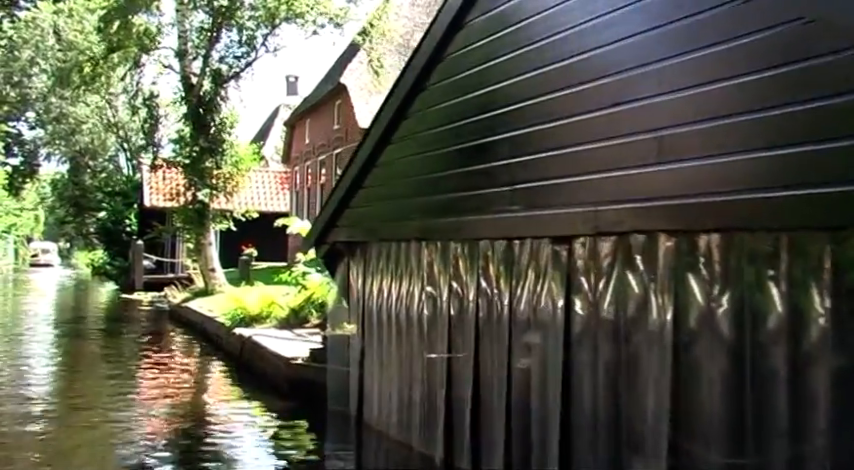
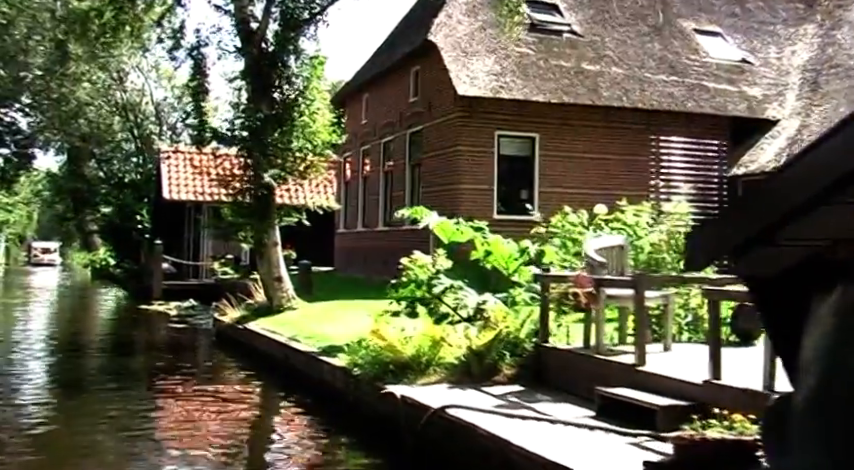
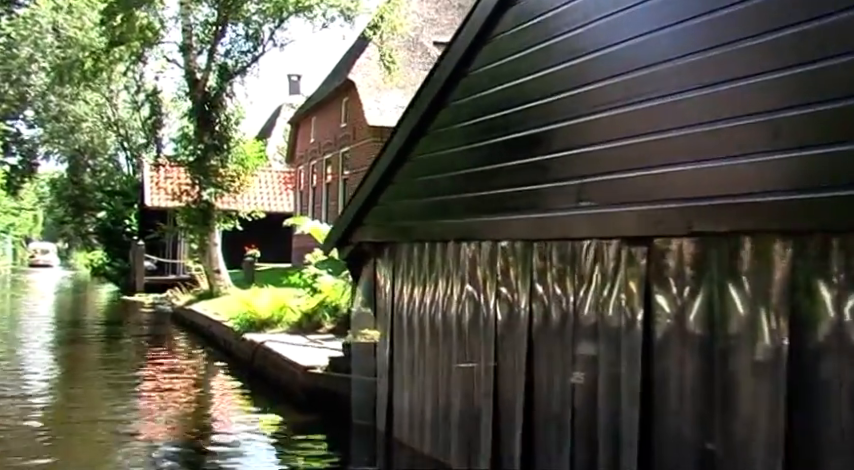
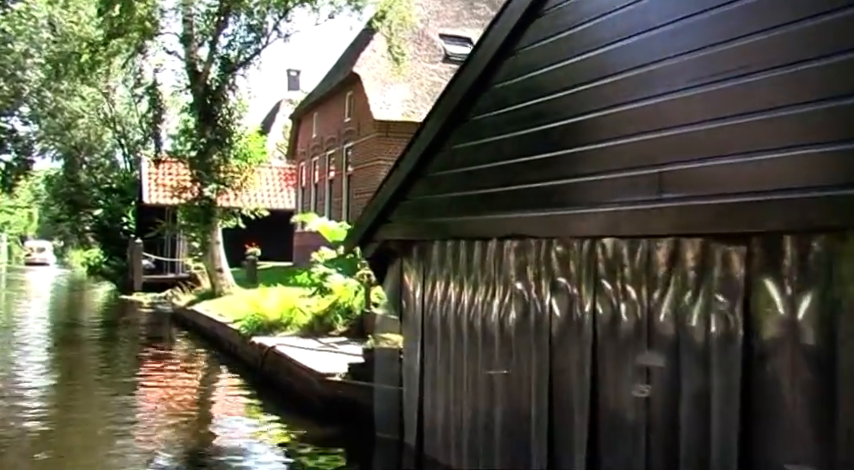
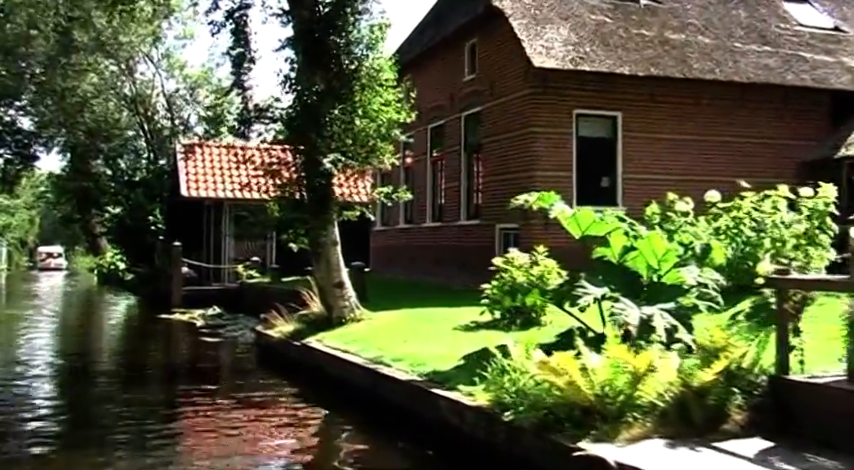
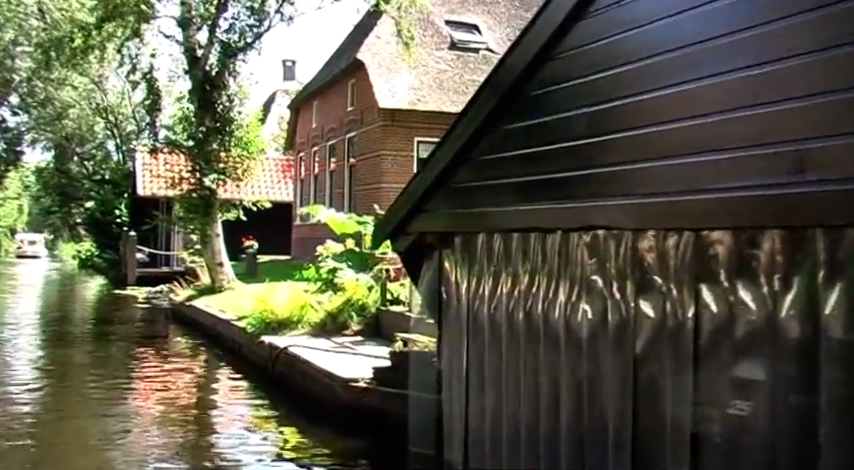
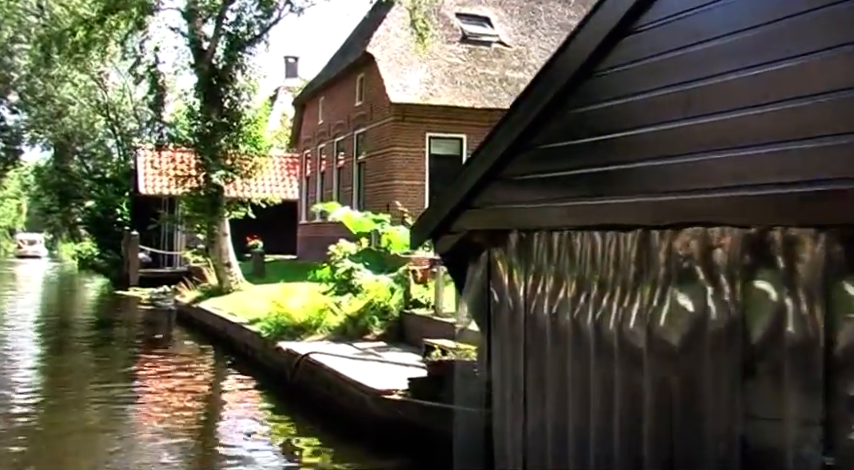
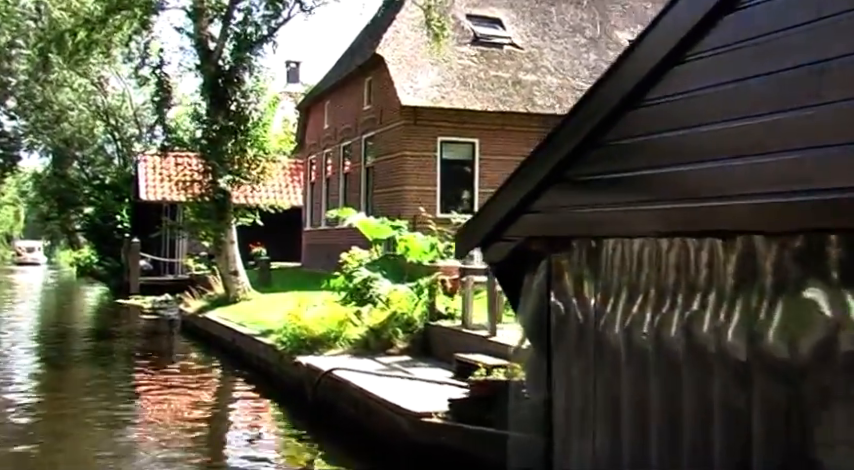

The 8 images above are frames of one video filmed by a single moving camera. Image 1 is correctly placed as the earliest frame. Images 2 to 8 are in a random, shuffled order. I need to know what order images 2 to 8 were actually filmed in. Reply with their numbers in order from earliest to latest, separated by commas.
3, 4, 6, 7, 8, 2, 5
